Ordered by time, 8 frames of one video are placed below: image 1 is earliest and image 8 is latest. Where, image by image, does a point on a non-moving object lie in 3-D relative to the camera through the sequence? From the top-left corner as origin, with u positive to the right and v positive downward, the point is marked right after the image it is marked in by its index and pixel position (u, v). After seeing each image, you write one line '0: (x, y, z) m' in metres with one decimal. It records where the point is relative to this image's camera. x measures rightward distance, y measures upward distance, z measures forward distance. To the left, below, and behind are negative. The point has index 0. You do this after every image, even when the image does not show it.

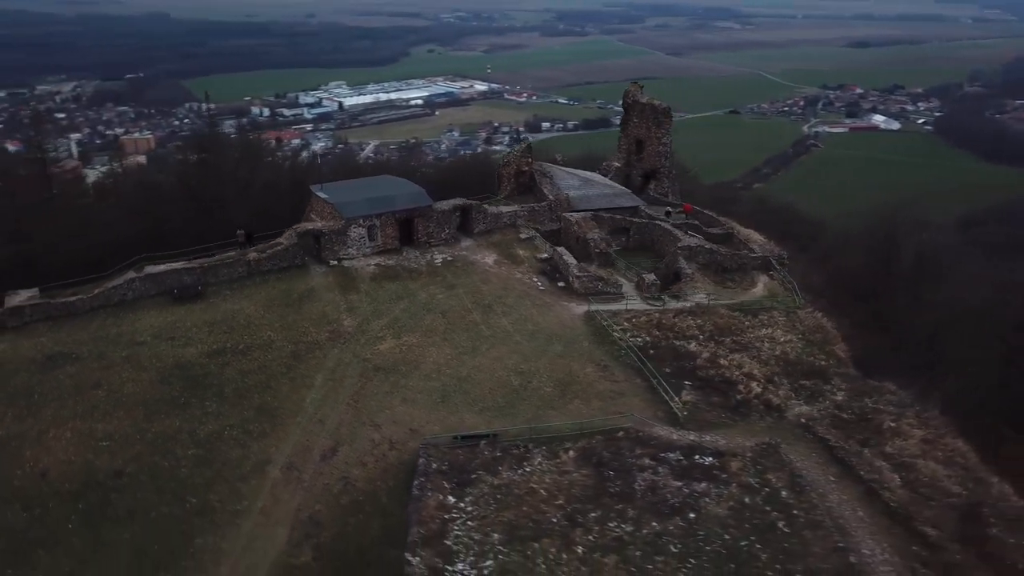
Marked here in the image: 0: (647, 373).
0: (+2.2, -1.4, +13.2) m
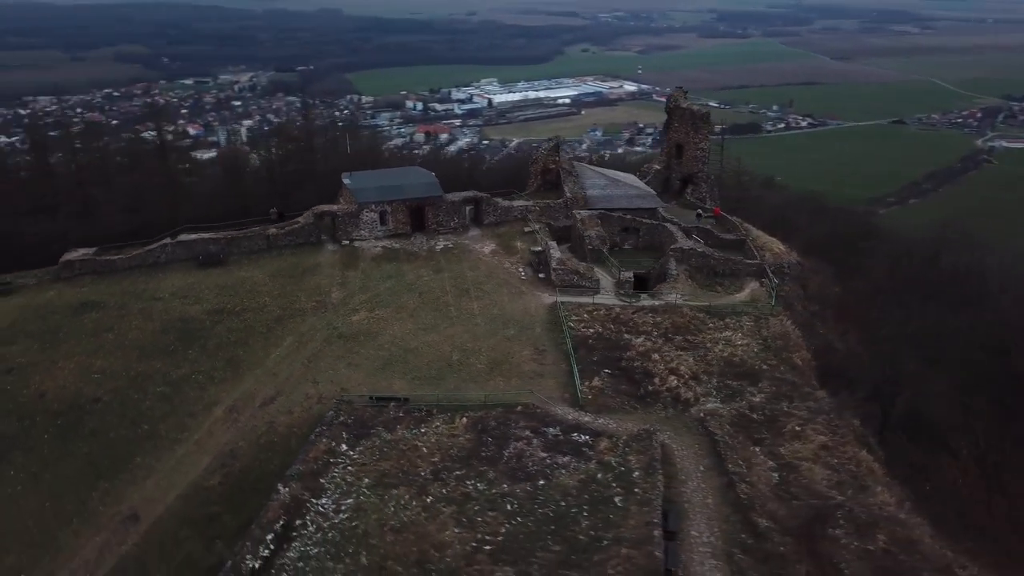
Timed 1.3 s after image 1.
0: (+1.0, -1.2, +14.2) m
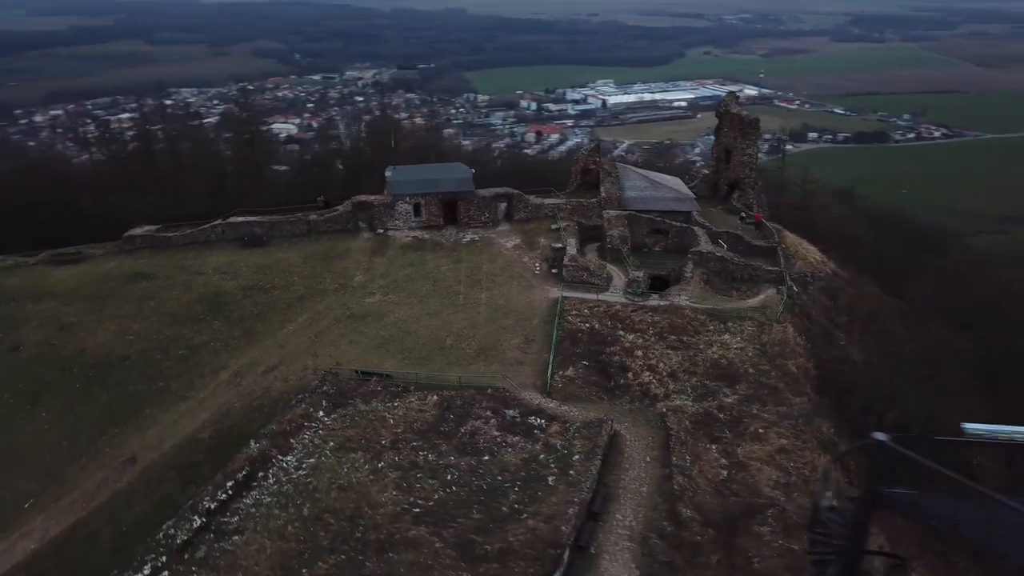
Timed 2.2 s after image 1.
0: (+0.8, -1.1, +14.8) m
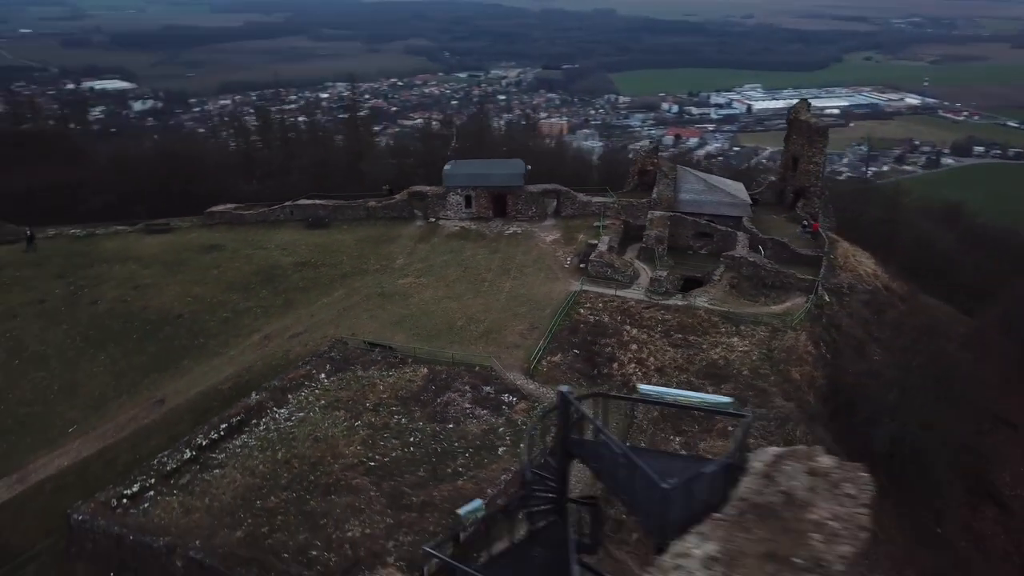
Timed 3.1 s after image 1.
0: (+0.8, -0.9, +15.6) m
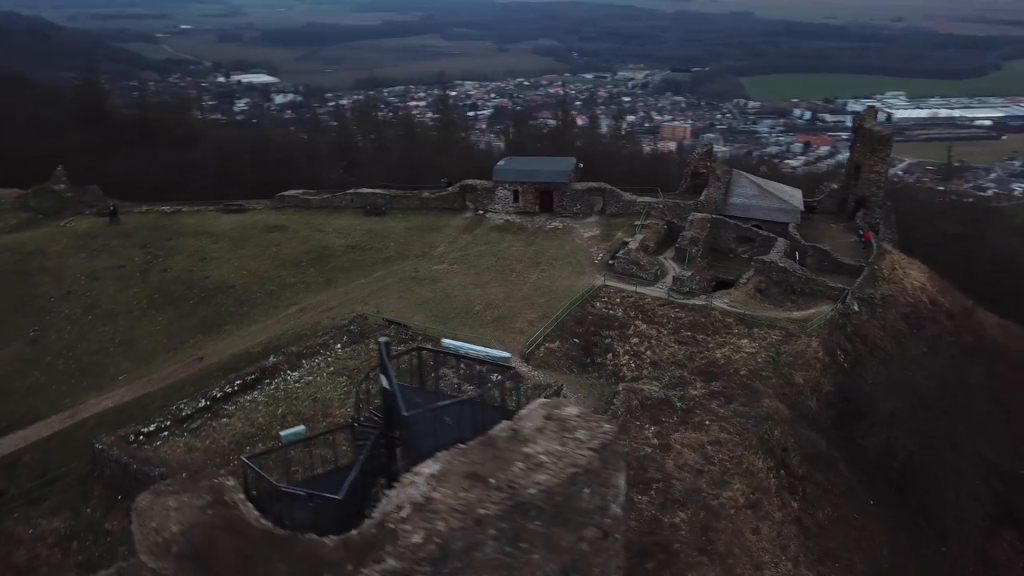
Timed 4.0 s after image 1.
0: (+0.9, -0.7, +16.4) m
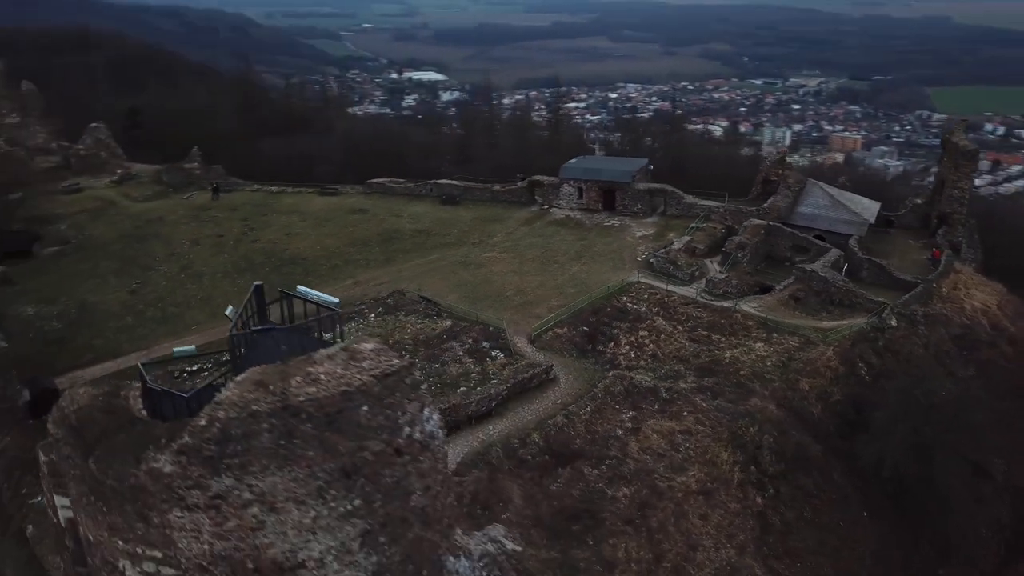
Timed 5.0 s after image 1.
0: (+1.3, -0.5, +17.3) m
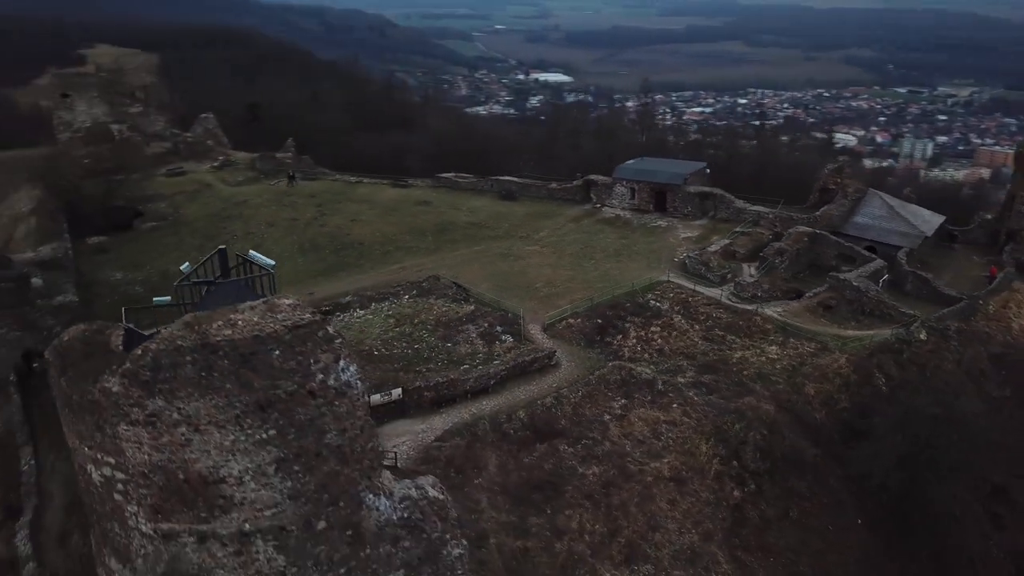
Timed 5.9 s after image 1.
0: (+1.8, -0.4, +18.1) m
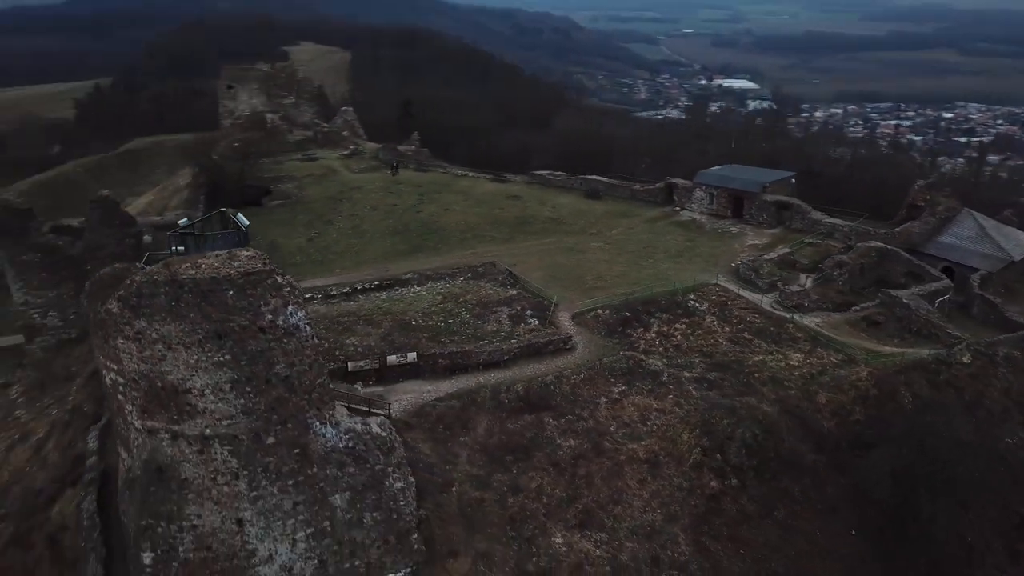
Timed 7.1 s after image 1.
0: (+2.7, -0.3, +19.0) m
